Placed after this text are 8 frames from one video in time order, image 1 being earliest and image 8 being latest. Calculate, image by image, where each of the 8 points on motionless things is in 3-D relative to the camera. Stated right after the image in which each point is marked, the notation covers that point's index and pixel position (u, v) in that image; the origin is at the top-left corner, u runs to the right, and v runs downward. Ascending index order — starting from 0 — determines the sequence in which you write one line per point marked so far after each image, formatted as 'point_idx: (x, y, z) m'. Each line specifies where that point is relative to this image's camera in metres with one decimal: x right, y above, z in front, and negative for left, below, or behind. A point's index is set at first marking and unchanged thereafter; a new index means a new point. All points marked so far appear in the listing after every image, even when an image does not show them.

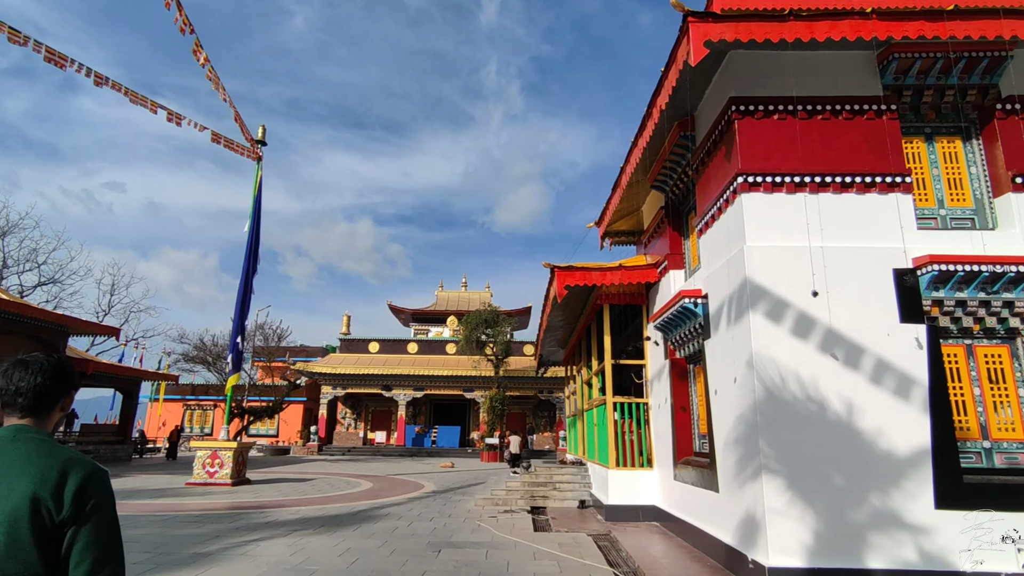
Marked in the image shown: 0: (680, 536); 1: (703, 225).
0: (+1.9, -2.8, +6.3) m
1: (+2.0, +0.7, +5.9) m
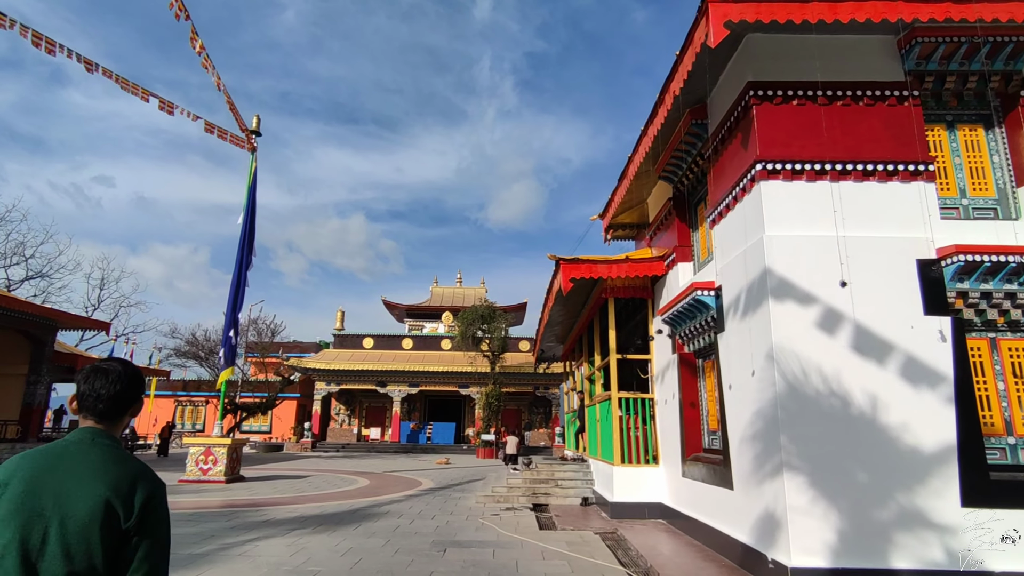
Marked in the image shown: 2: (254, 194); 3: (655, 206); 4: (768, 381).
0: (+2.0, -2.7, +6.2) m
1: (+2.1, +0.7, +5.7) m
2: (-5.7, +2.1, +12.4) m
3: (+2.1, +1.2, +8.2) m
4: (+2.0, -0.7, +4.4) m
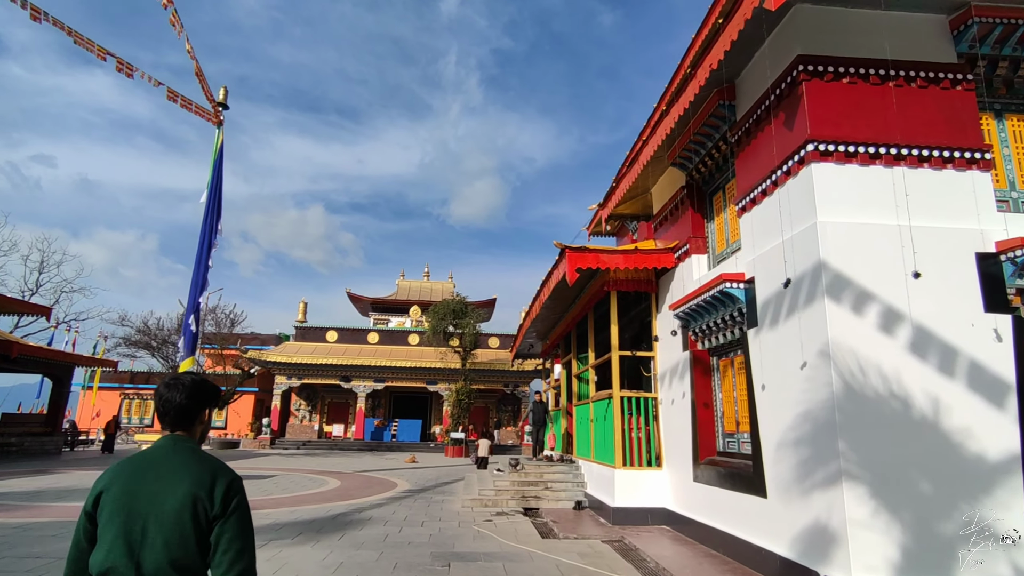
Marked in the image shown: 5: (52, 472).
0: (+2.0, -2.7, +5.8) m
1: (+2.2, +0.8, +5.4) m
2: (-6.0, +2.4, +11.5) m
3: (+2.1, +1.3, +7.8) m
4: (+2.2, -0.7, +4.0) m
5: (-10.1, -4.1, +12.3) m
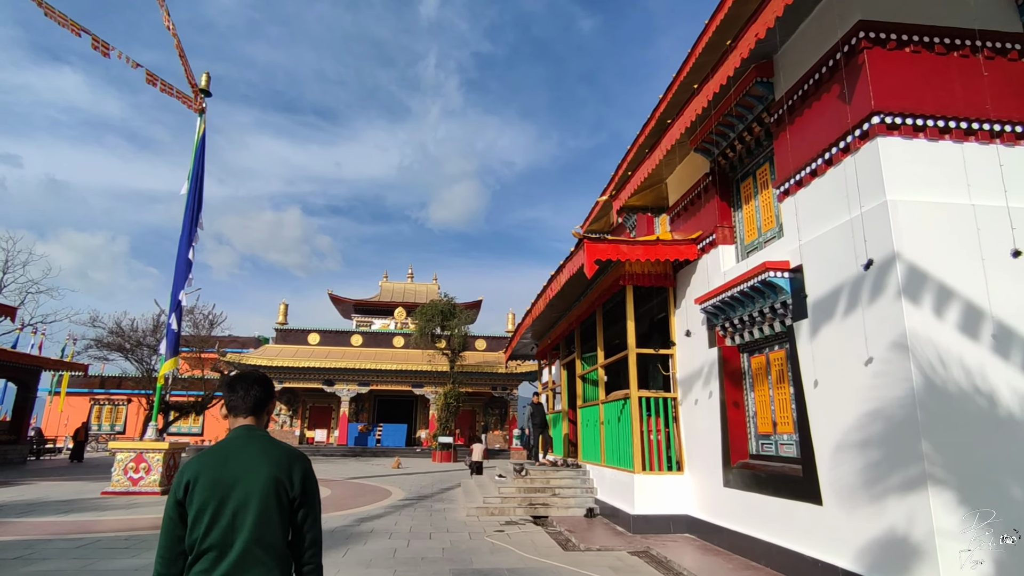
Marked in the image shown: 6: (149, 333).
0: (+2.2, -2.6, +5.4) m
1: (+2.4, +0.9, +5.0) m
2: (-6.0, +2.4, +10.8) m
3: (+2.2, +1.3, +7.4) m
4: (+2.5, -0.6, +3.6) m
5: (-10.2, -4.0, +11.5) m
6: (-11.3, -1.4, +17.6) m
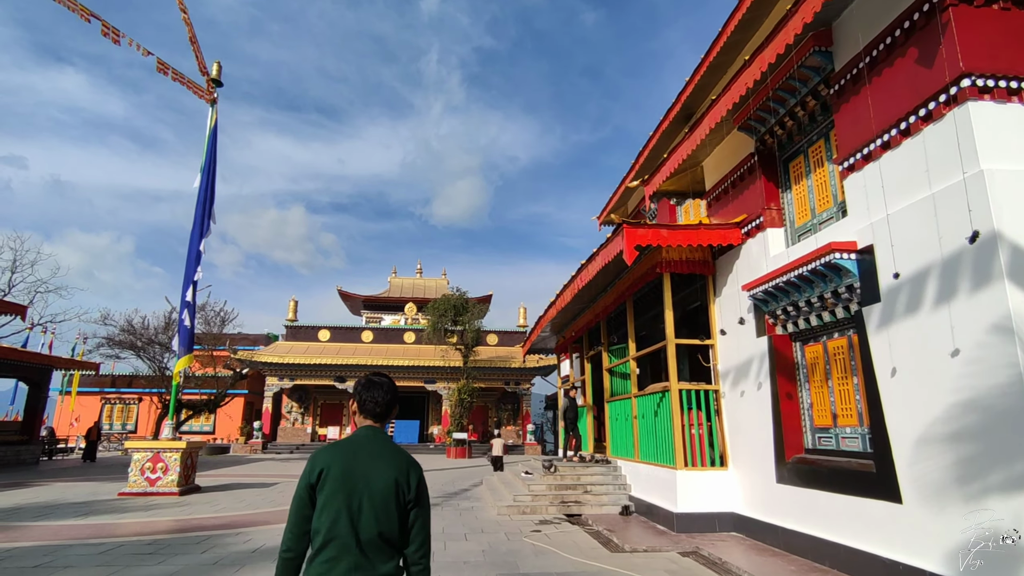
0: (+2.6, -2.4, +5.1) m
1: (+2.8, +1.0, +4.7) m
2: (-5.6, +2.5, +10.5) m
3: (+2.6, +1.5, +7.1) m
4: (+2.8, -0.4, +3.3) m
5: (-9.7, -4.0, +11.3) m
6: (-10.9, -1.3, +17.4) m
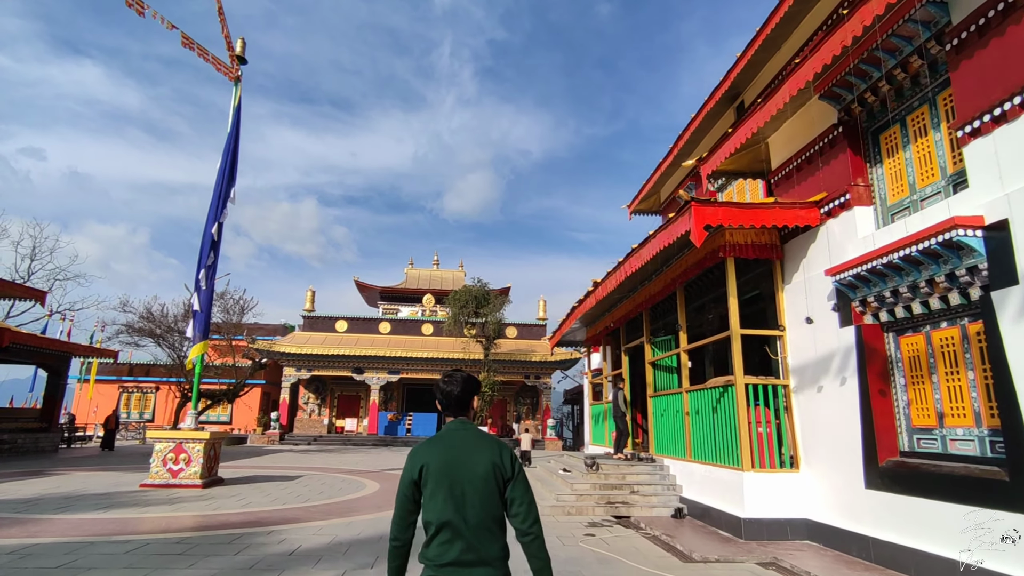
0: (+3.1, -2.3, +4.6) m
1: (+3.4, +1.2, +4.1) m
2: (-4.9, +2.8, +10.1) m
3: (+3.2, +1.6, +6.5) m
4: (+3.3, -0.3, +2.7) m
5: (-9.1, -3.6, +11.0) m
6: (-10.1, -0.9, +17.1) m
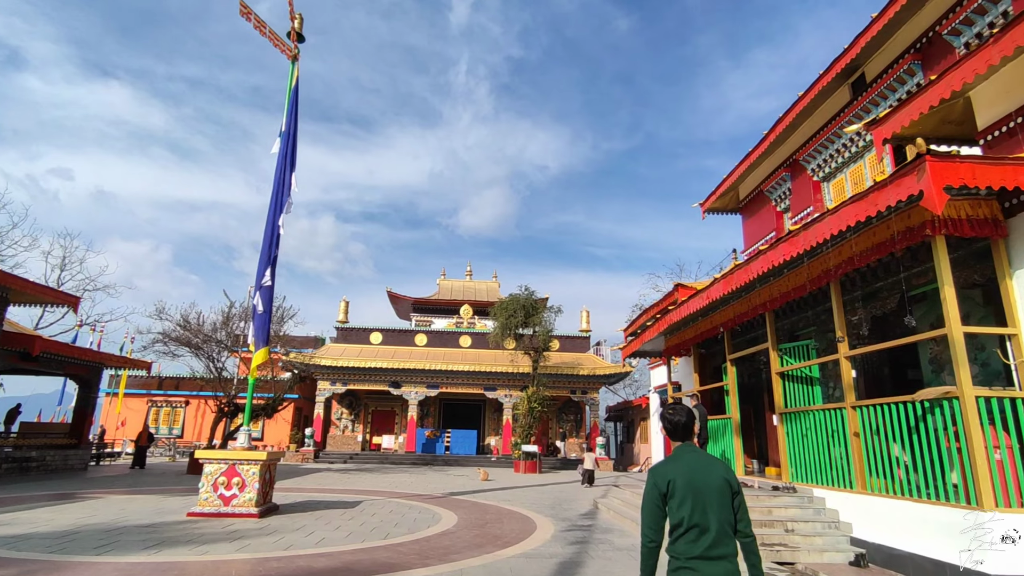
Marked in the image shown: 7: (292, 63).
0: (+4.4, -2.1, +3.2) m
1: (+4.7, +1.4, +2.7) m
2: (-3.5, +2.8, +9.0) m
3: (+4.6, +1.8, +5.2) m
4: (+4.6, -0.1, +1.3) m
5: (-7.6, -3.7, +9.8) m
6: (-8.4, -1.1, +16.0) m
7: (-3.7, +3.8, +9.3) m
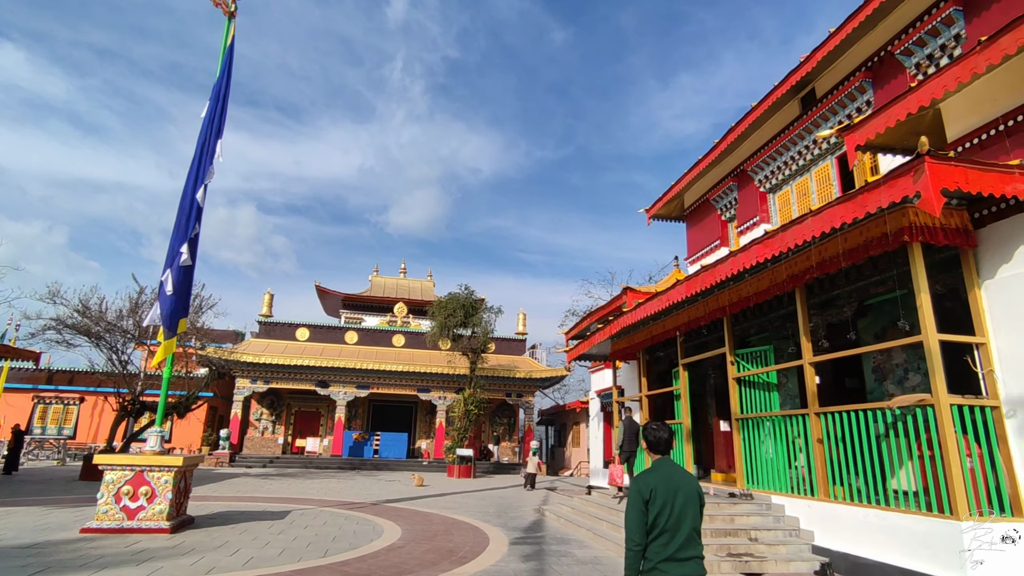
0: (+4.4, -2.2, +3.2) m
1: (+4.8, +1.3, +2.9) m
2: (-4.0, +3.0, +8.1) m
3: (+4.4, +1.7, +5.2) m
4: (+4.8, -0.2, +1.4) m
5: (-8.5, -3.3, +8.3) m
6: (-10.0, -0.7, +14.4) m
7: (-4.2, +4.0, +8.4) m
